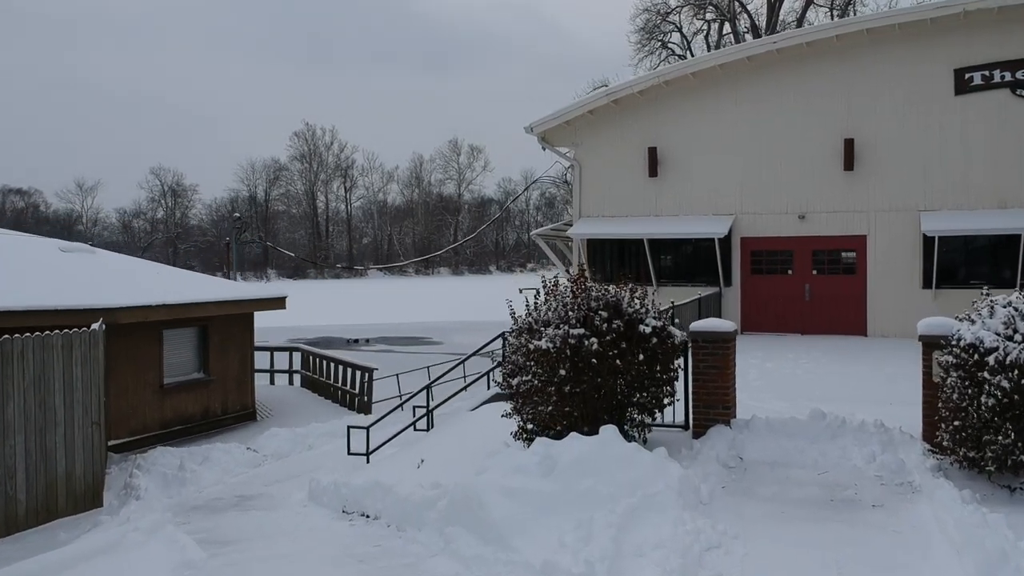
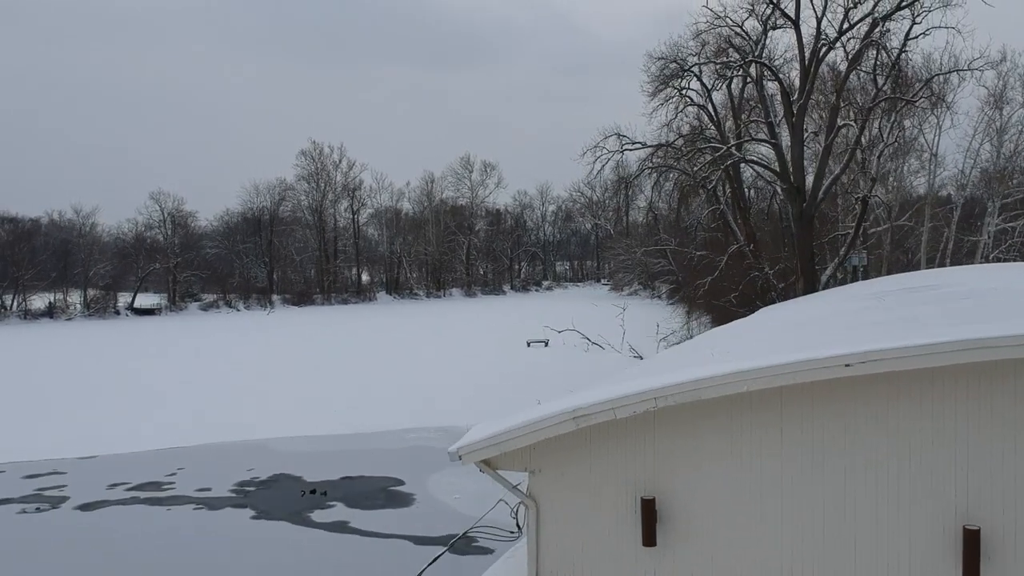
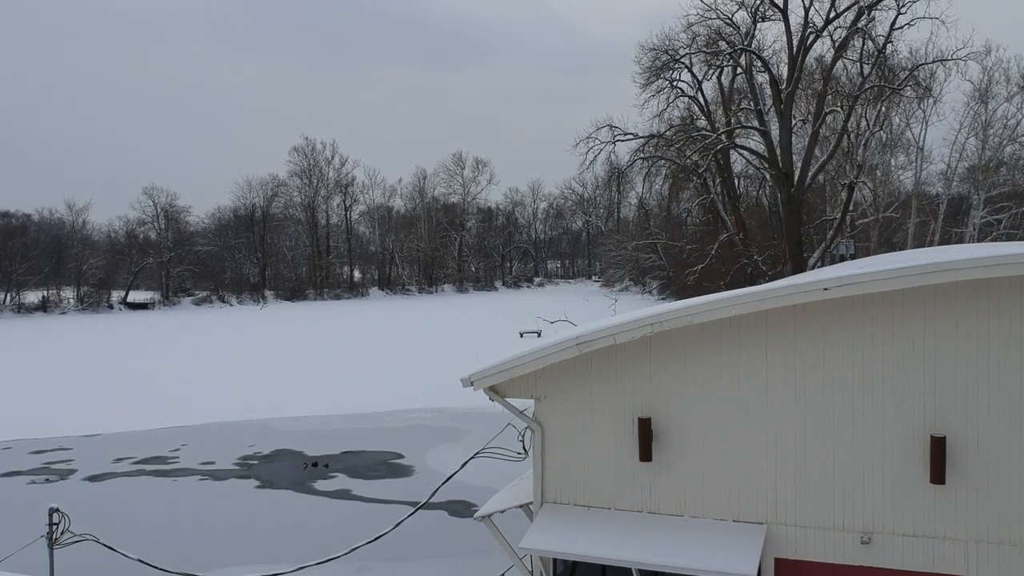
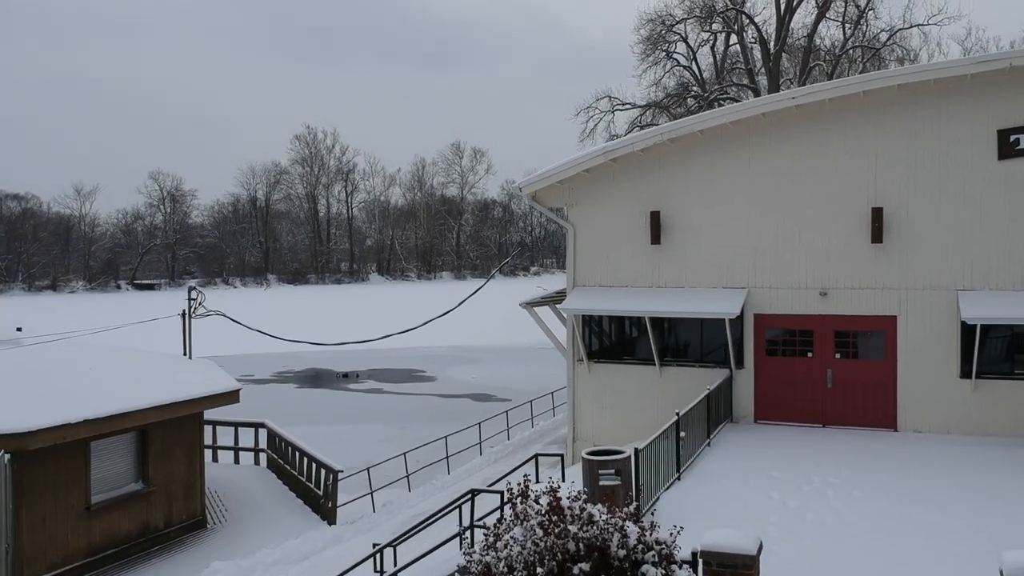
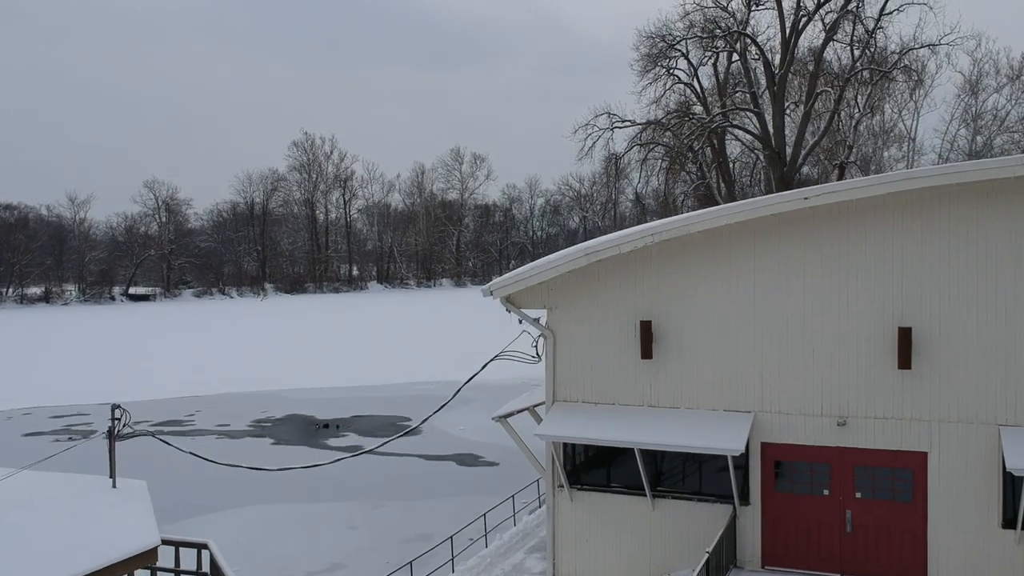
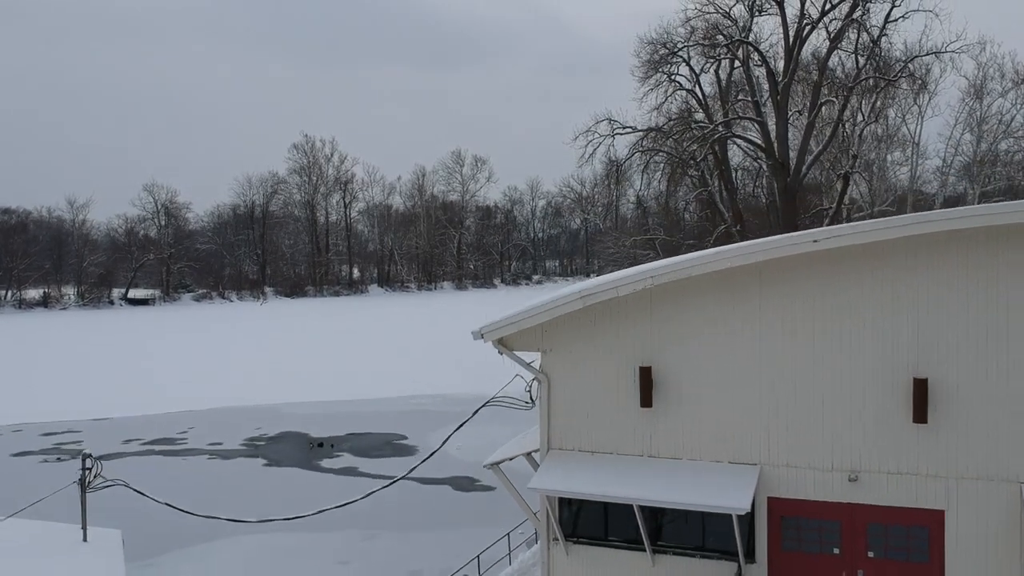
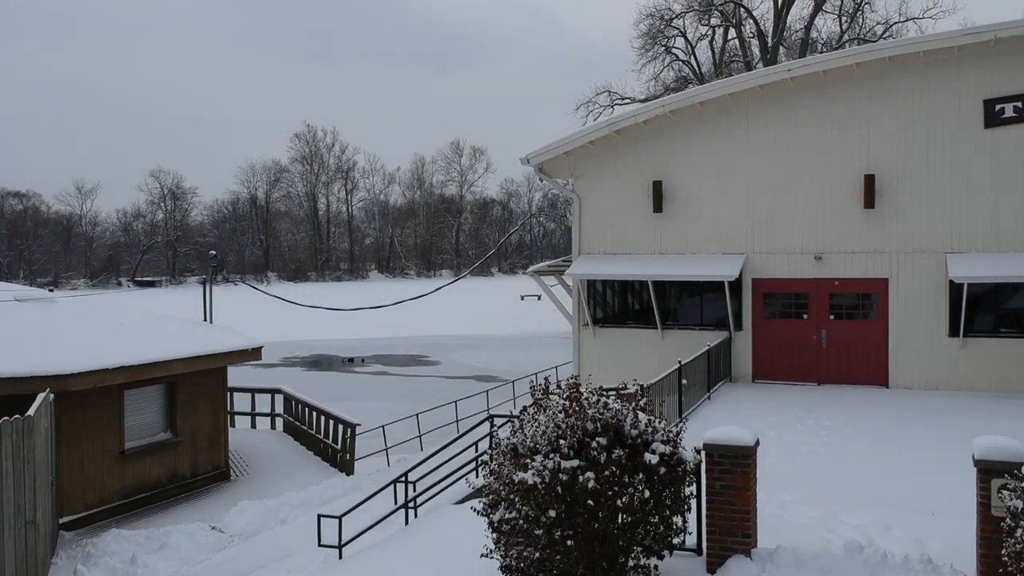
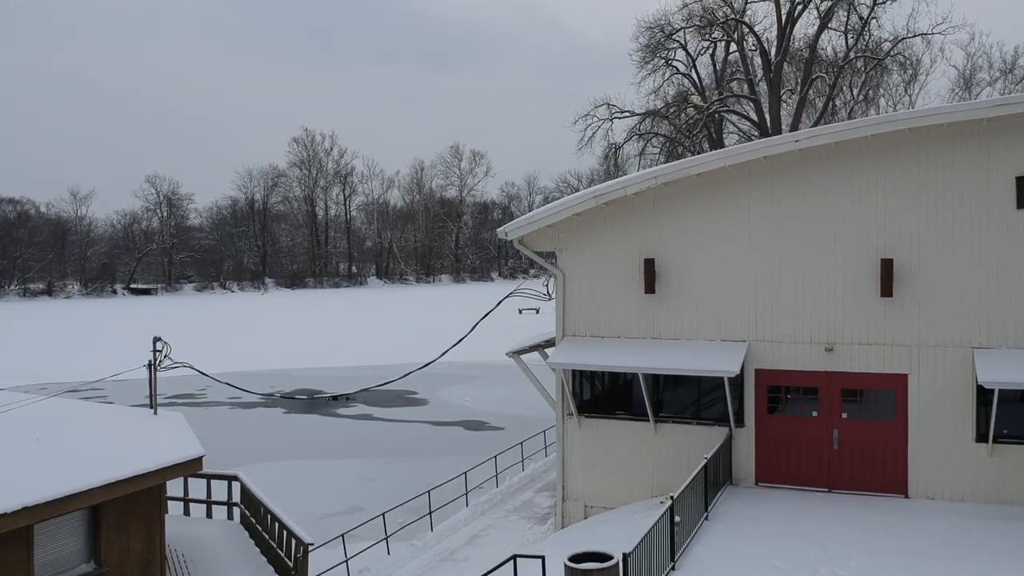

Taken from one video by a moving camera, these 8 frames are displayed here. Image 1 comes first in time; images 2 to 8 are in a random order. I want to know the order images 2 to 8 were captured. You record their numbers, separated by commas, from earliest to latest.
7, 4, 8, 5, 6, 3, 2
